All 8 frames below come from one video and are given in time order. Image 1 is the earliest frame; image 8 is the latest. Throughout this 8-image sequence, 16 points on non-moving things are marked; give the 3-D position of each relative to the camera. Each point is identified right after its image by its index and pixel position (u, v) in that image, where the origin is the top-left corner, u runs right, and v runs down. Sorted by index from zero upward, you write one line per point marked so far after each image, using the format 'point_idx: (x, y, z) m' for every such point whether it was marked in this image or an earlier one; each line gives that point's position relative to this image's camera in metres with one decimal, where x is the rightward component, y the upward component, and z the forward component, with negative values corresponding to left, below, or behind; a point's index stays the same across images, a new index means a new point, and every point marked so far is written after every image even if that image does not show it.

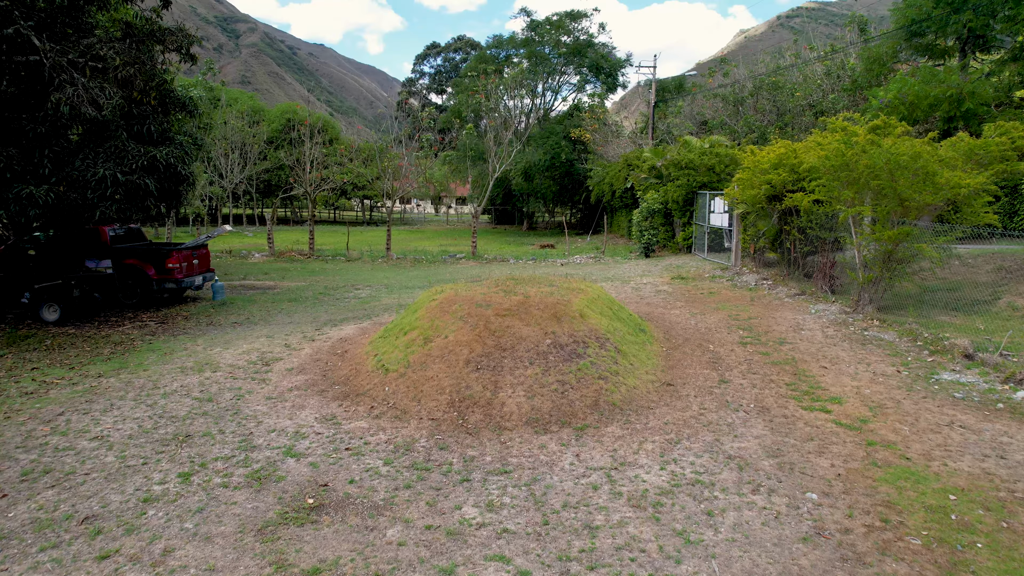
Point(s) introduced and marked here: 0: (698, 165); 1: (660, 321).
0: (+4.3, +2.8, +16.7) m
1: (+1.8, -0.4, +8.6) m
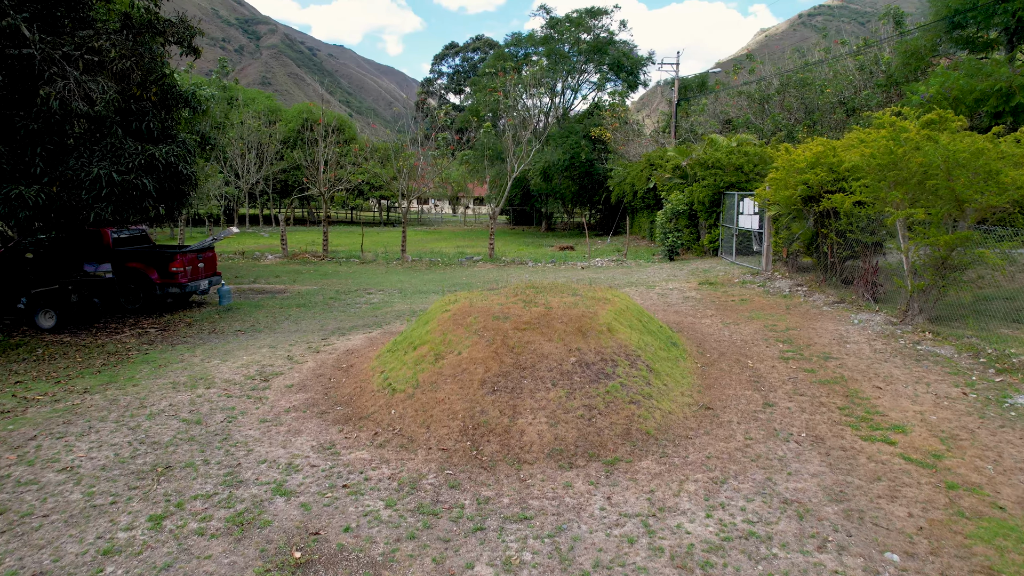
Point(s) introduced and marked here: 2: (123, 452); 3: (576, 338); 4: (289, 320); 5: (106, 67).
0: (+4.8, +2.7, +16.0) m
1: (+2.0, -0.5, +8.0) m
2: (-2.4, -1.0, +4.5) m
3: (+0.5, -0.4, +5.5) m
4: (-3.1, -0.5, +9.8) m
5: (-4.4, +2.4, +7.7) m
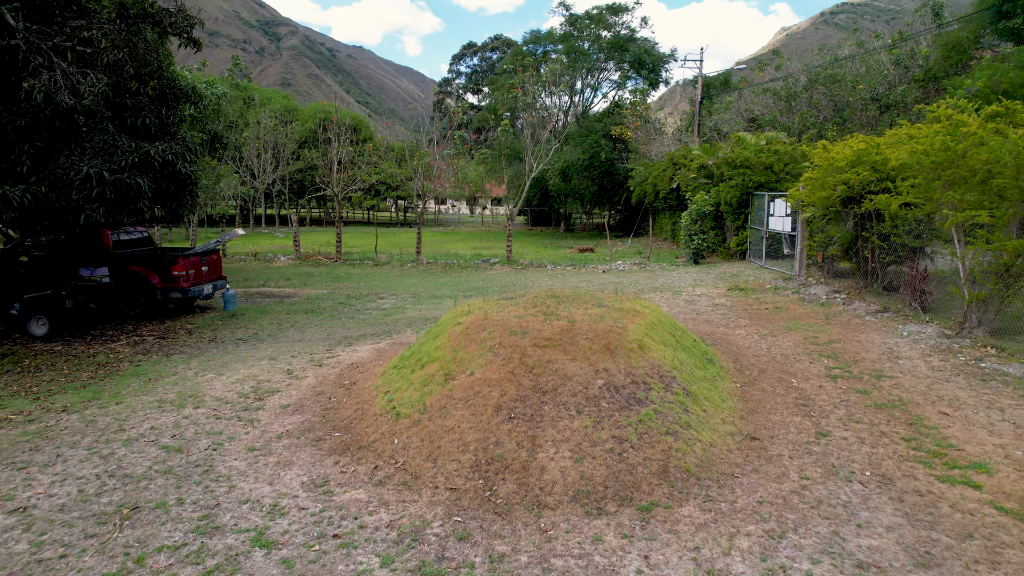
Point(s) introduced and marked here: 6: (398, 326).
0: (+5.1, +2.6, +15.3) m
1: (+2.2, -0.6, +7.4) m
2: (-2.3, -1.1, +3.9) m
3: (+0.6, -0.5, +4.9) m
4: (-2.8, -0.5, +9.3) m
5: (-4.2, +2.3, +7.2) m
6: (-1.5, -0.5, +9.4) m
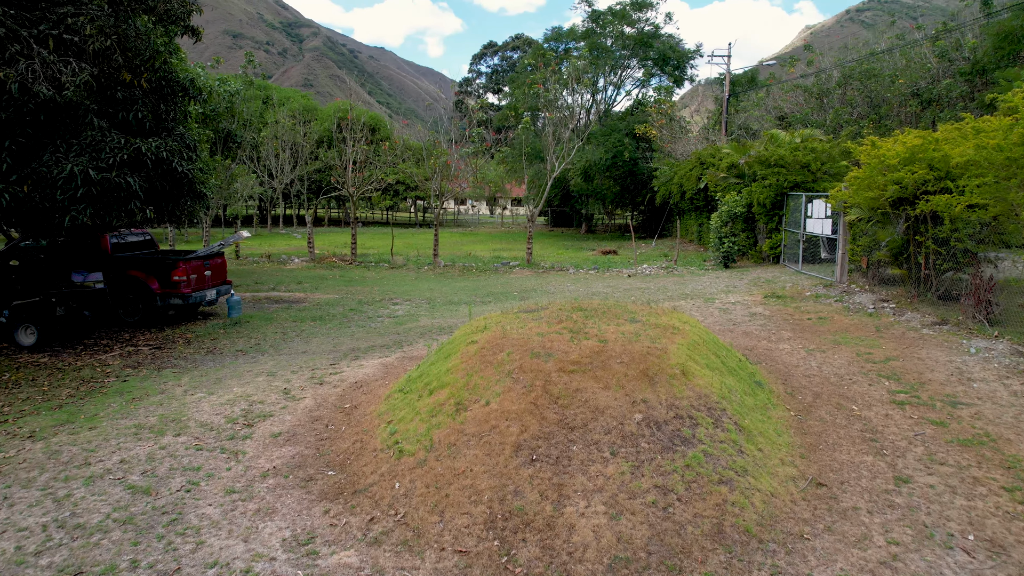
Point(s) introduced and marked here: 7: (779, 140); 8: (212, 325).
0: (+5.6, +2.5, +14.4) m
1: (+2.4, -0.7, +6.6) m
2: (-2.2, -1.2, +3.3) m
3: (+0.7, -0.6, +4.2) m
4: (-2.6, -0.6, +8.7) m
5: (-4.0, +2.2, +6.6) m
6: (-1.2, -0.6, +8.7) m
7: (+5.9, +3.3, +15.9) m
8: (-4.0, -0.5, +9.5) m
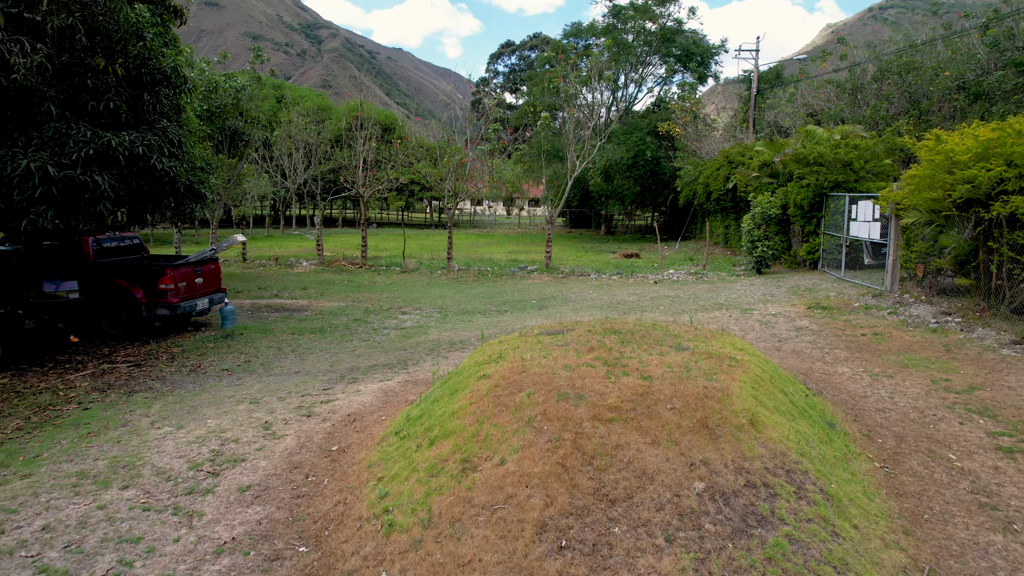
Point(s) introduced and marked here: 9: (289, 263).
0: (+5.9, +2.4, +13.4) m
1: (+2.5, -0.8, +5.6) m
2: (-2.1, -1.3, +2.4) m
3: (+0.8, -0.7, +3.2) m
4: (-2.4, -0.7, +7.8) m
5: (-3.8, +2.1, +5.8) m
6: (-1.0, -0.7, +7.9) m
7: (+6.3, +3.1, +14.8) m
8: (-3.8, -0.6, +8.7) m
9: (-5.7, +0.6, +18.3) m
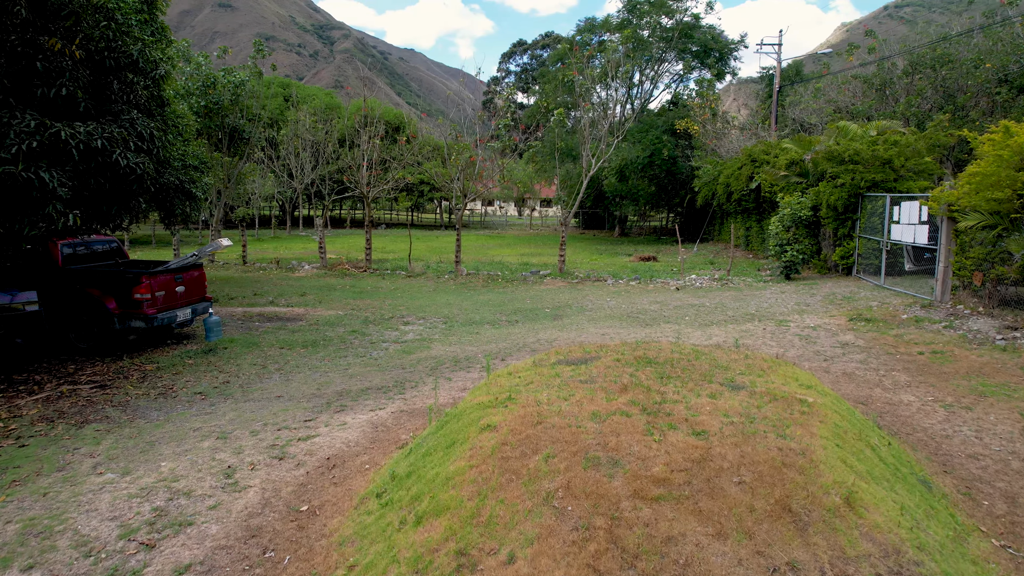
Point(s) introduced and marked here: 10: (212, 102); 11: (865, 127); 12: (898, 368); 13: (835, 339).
0: (+6.1, +2.2, +12.4) m
1: (+2.6, -1.0, +4.7) m
2: (-2.1, -1.4, +1.6) m
3: (+0.9, -0.8, +2.3) m
4: (-2.3, -0.9, +7.0) m
5: (-3.7, +2.0, +5.0) m
6: (-0.9, -0.8, +7.0) m
7: (+6.5, +3.0, +13.9) m
8: (-3.6, -0.7, +7.9) m
9: (-5.4, +0.5, +17.5) m
10: (-6.9, +4.3, +16.6) m
11: (+6.8, +3.1, +13.8) m
12: (+3.6, -0.7, +6.7) m
13: (+3.7, -0.6, +8.3) m
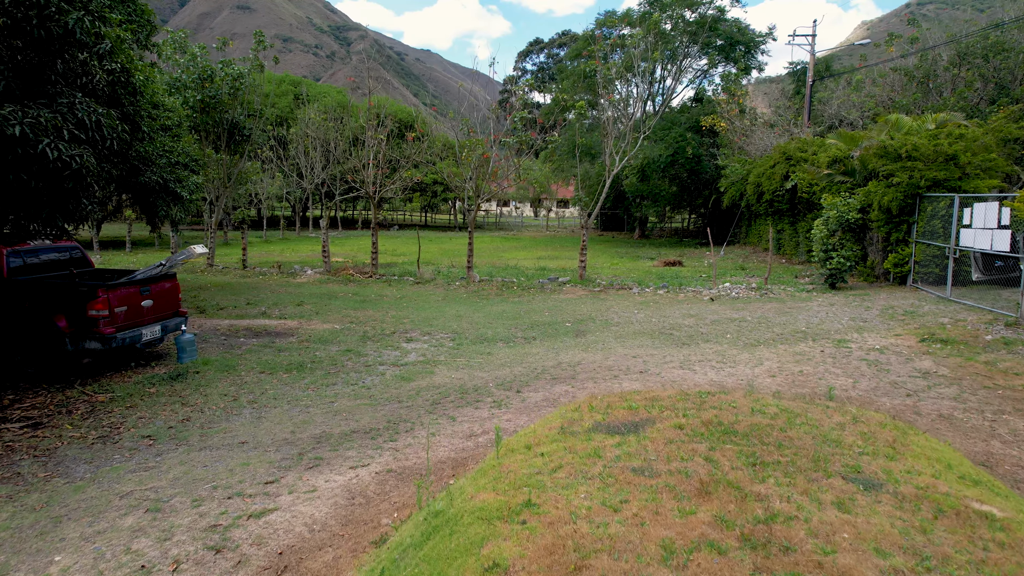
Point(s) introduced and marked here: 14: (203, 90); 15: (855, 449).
0: (+6.4, +2.1, +11.1) m
1: (+2.7, -1.1, +3.5) m
2: (-2.1, -1.5, +0.4) m
3: (+0.9, -1.0, +1.1) m
4: (-2.1, -1.0, +5.8) m
5: (-3.6, +1.9, +3.9) m
6: (-0.8, -1.0, +5.8) m
7: (+6.8, +2.8, +12.5) m
8: (-3.5, -0.9, +6.8) m
9: (-5.0, +0.4, +16.4) m
10: (-6.6, +4.1, +15.5) m
11: (+7.1, +2.9, +12.5) m
12: (+3.7, -0.9, +5.5) m
13: (+3.9, -0.7, +7.0) m
14: (-6.7, +4.3, +15.5) m
15: (+1.4, -0.6, +2.8) m
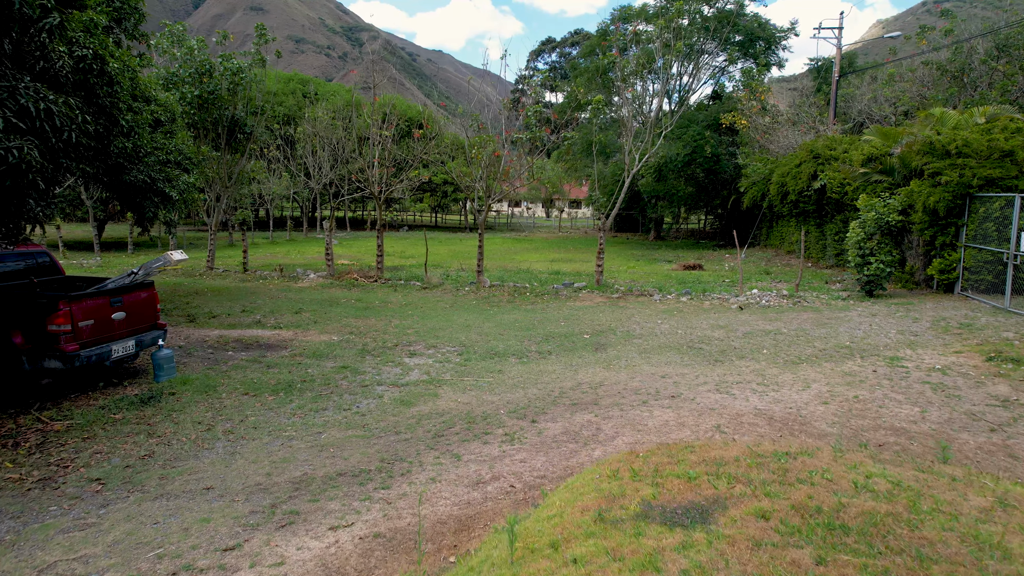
0: (+6.6, +1.9, +10.2) m
1: (+2.8, -1.2, +2.6) m
2: (-2.1, -1.6, -0.4) m
3: (+1.0, -1.1, +0.3) m
4: (-2.0, -1.1, +5.0) m
5: (-3.5, +1.8, +3.1) m
6: (-0.7, -1.1, +5.0) m
7: (+7.0, +2.7, +11.6) m
8: (-3.4, -1.0, +6.0) m
9: (-4.8, +0.3, +15.7) m
10: (-6.3, +4.0, +14.8) m
11: (+7.3, +2.8, +11.6) m
12: (+3.8, -1.0, +4.6) m
13: (+4.0, -0.9, +6.1) m
14: (-6.4, +4.2, +14.7) m
15: (+1.4, -0.7, +2.0) m
